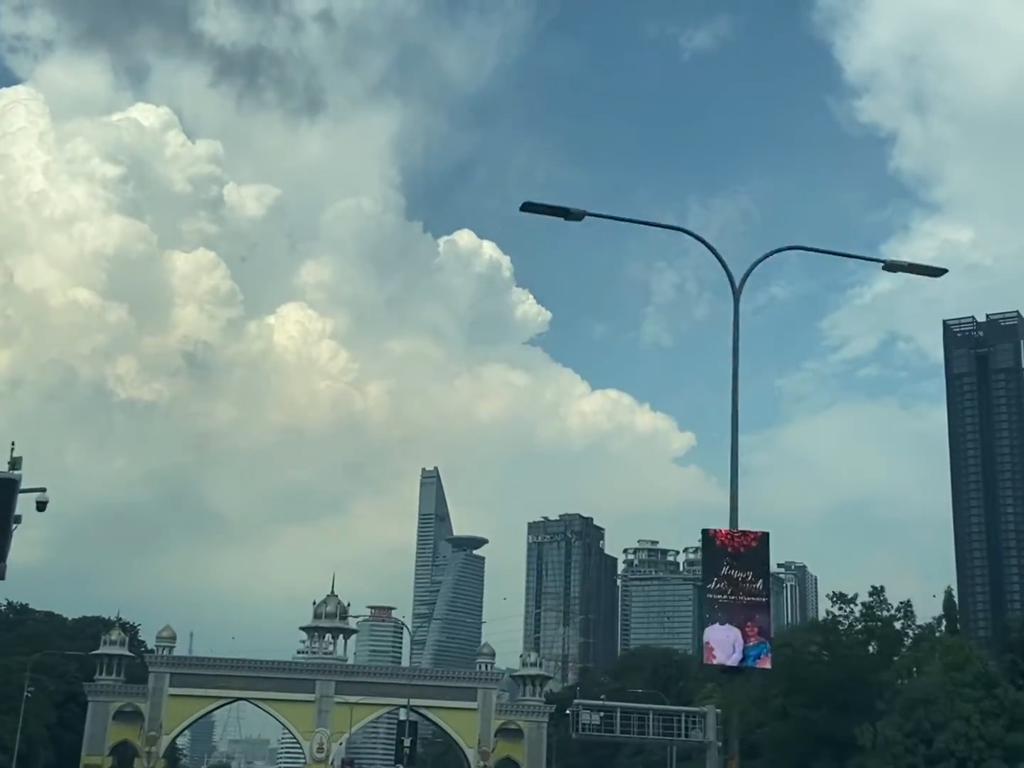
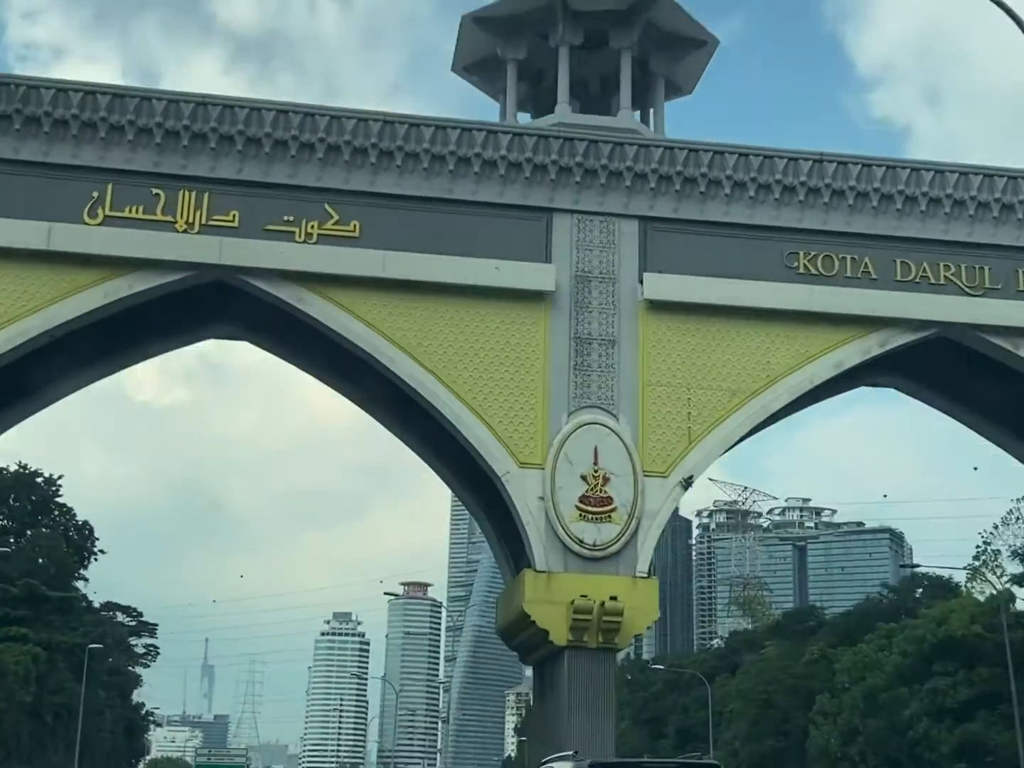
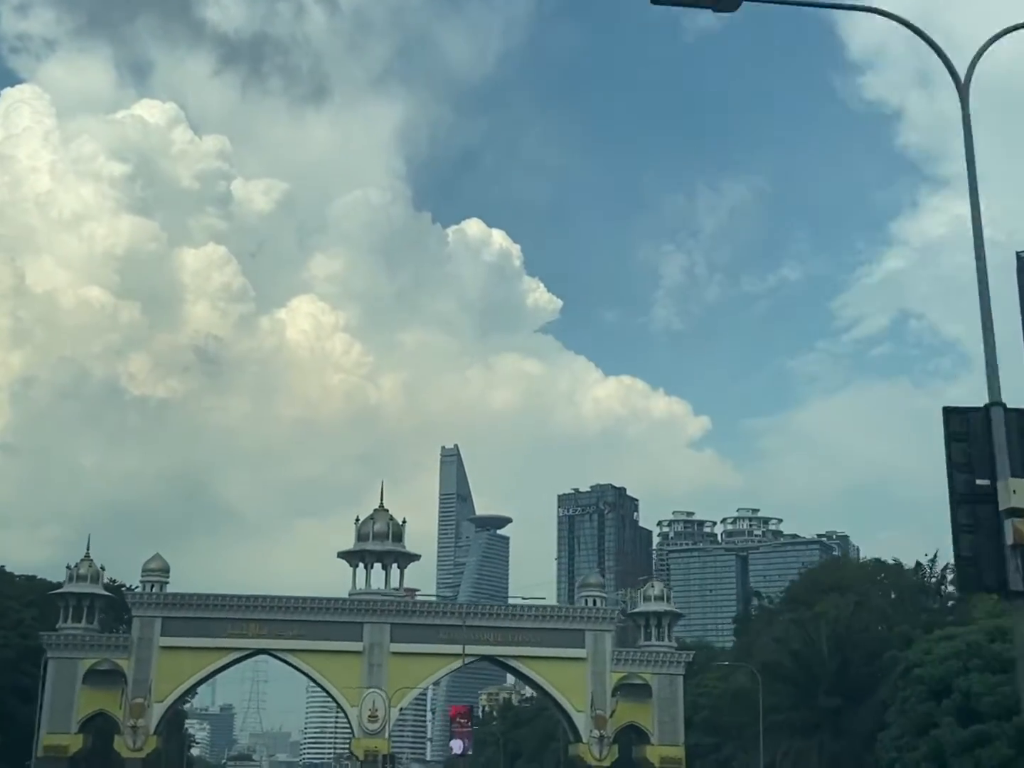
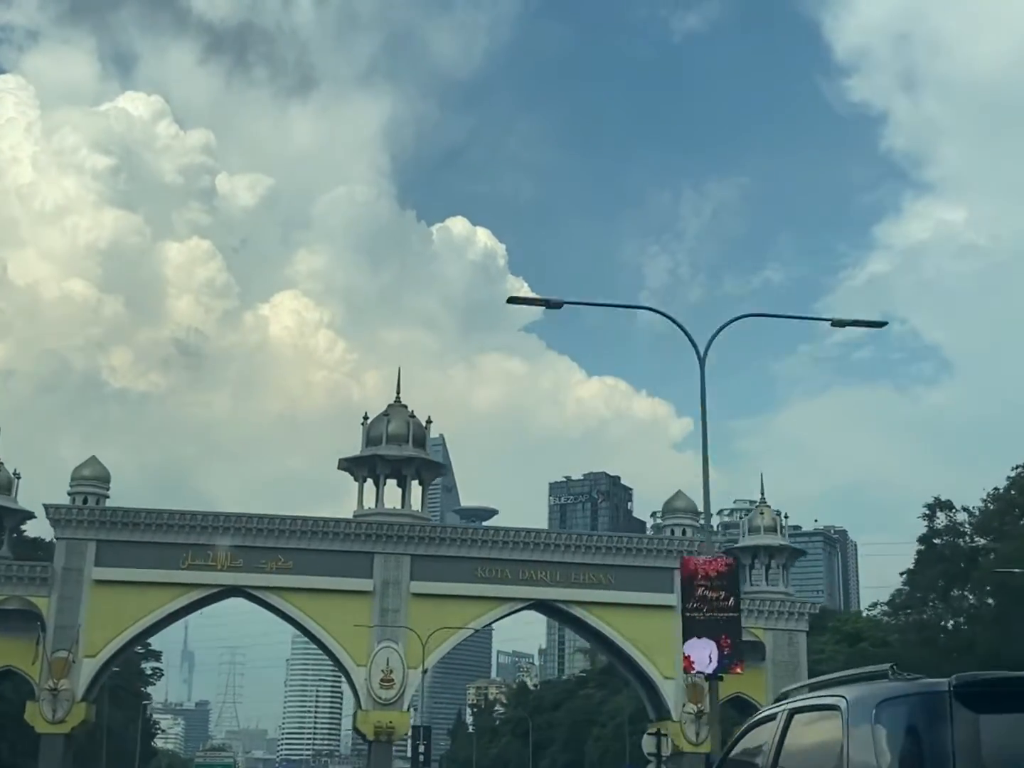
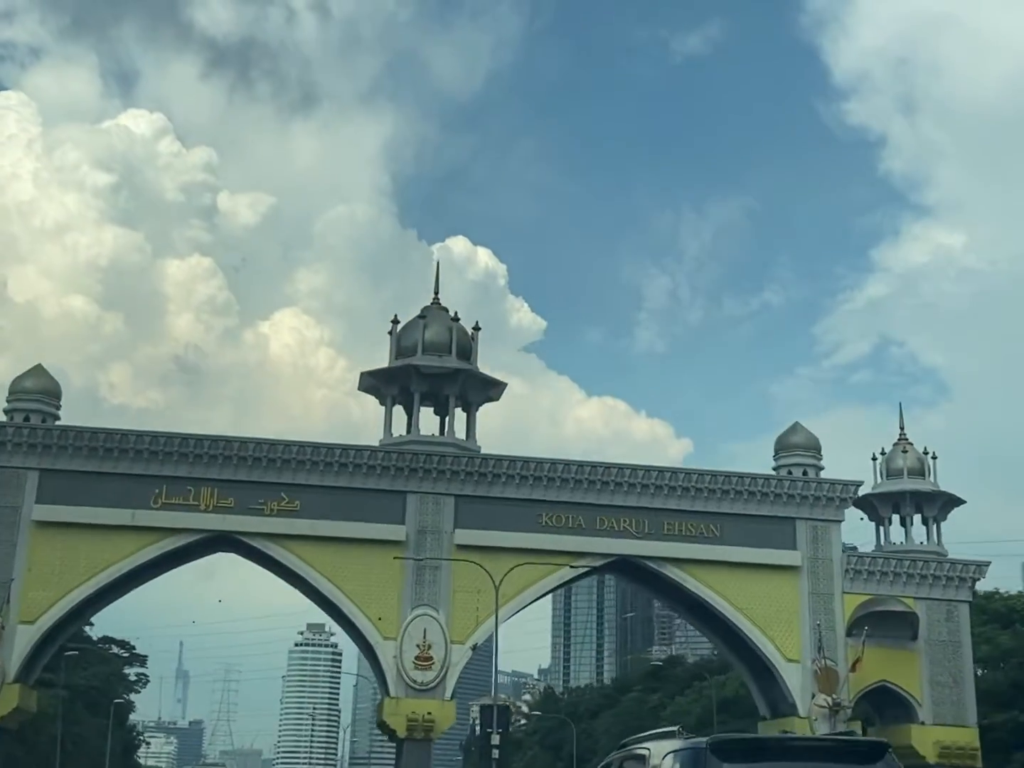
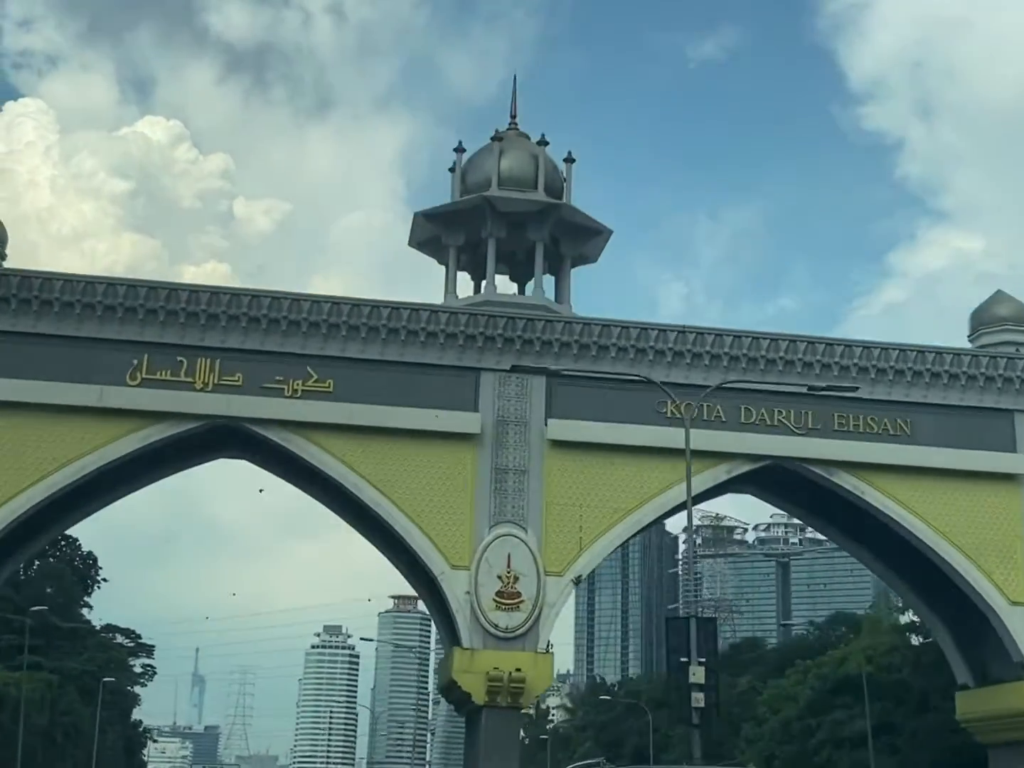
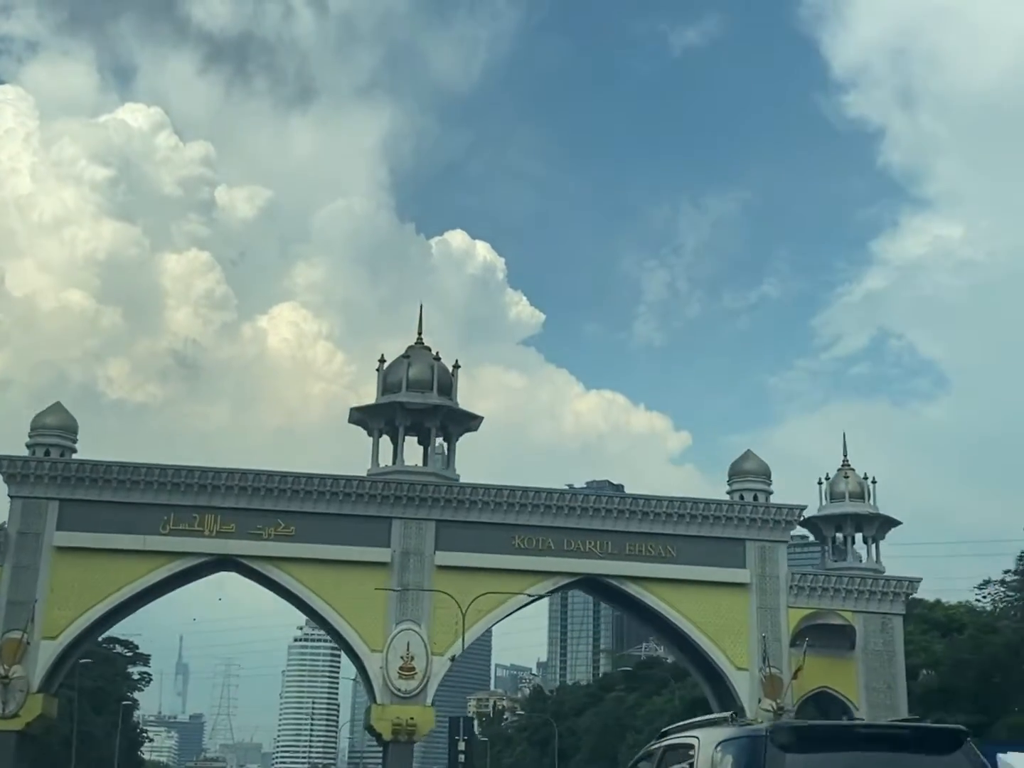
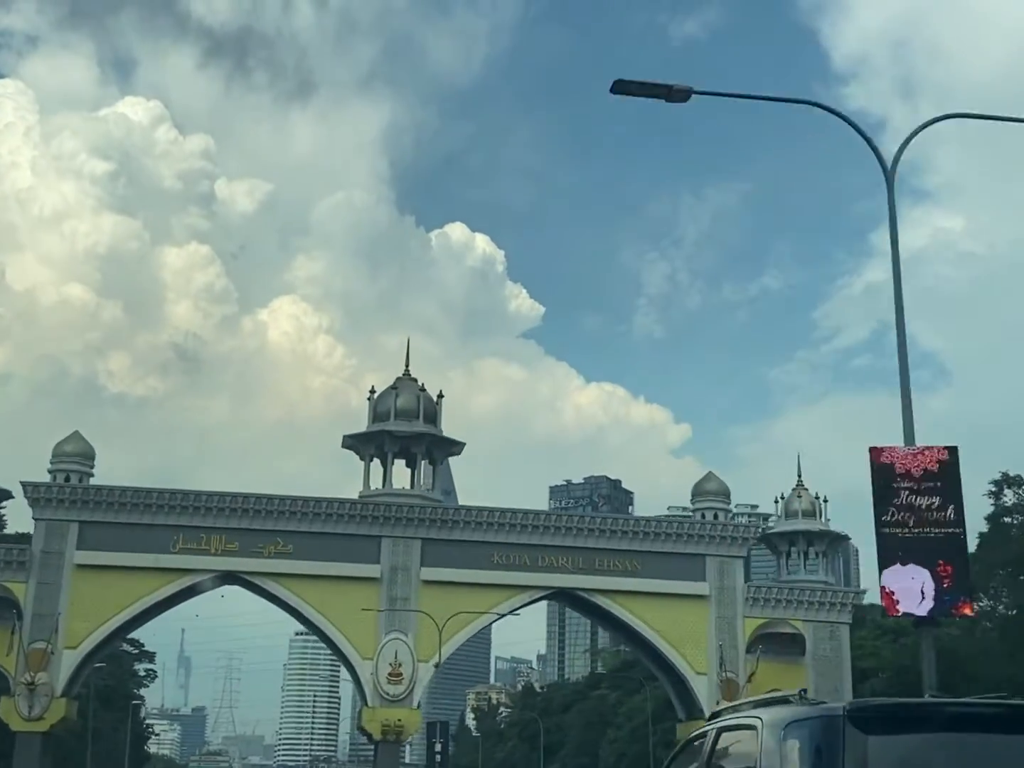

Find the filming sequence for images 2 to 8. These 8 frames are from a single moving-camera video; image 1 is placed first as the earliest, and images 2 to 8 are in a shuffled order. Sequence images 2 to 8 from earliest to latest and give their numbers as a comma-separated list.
3, 4, 8, 7, 5, 6, 2
